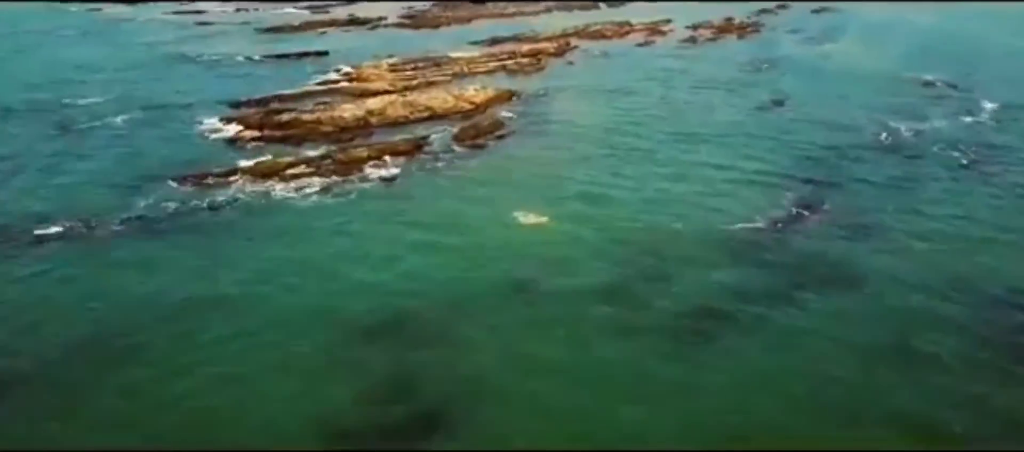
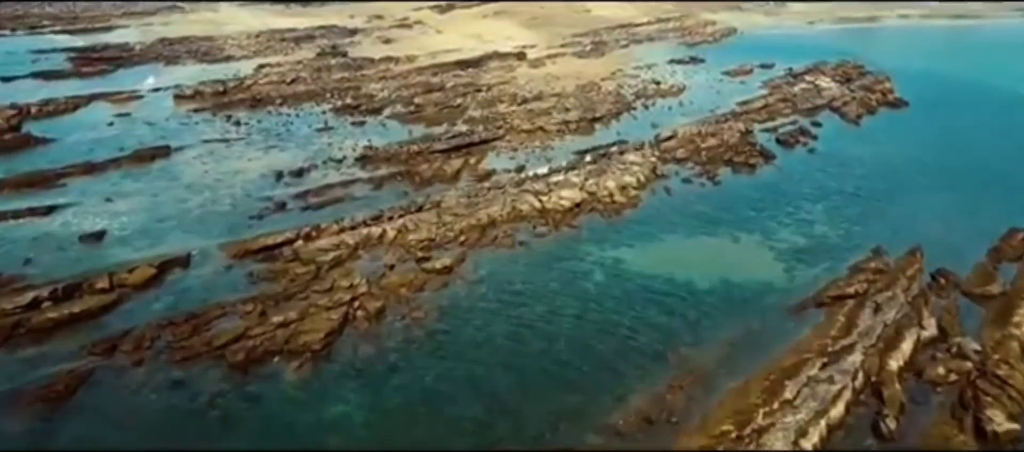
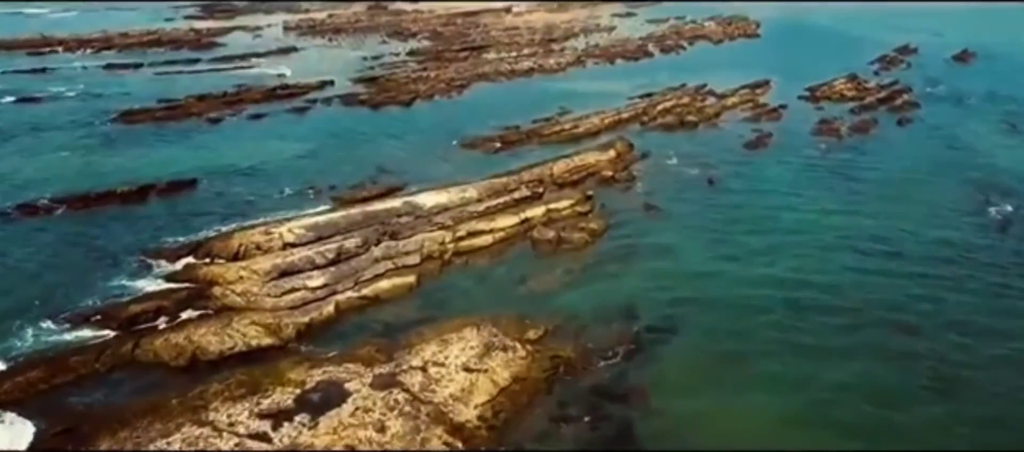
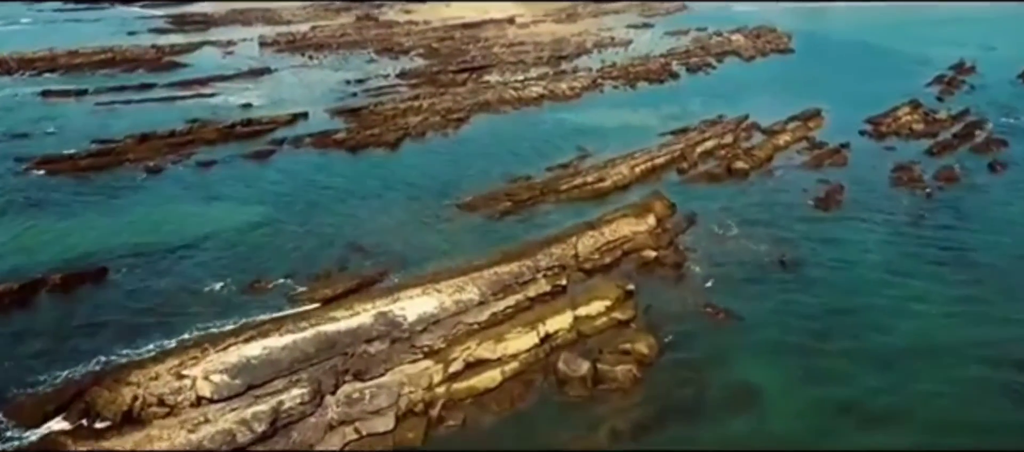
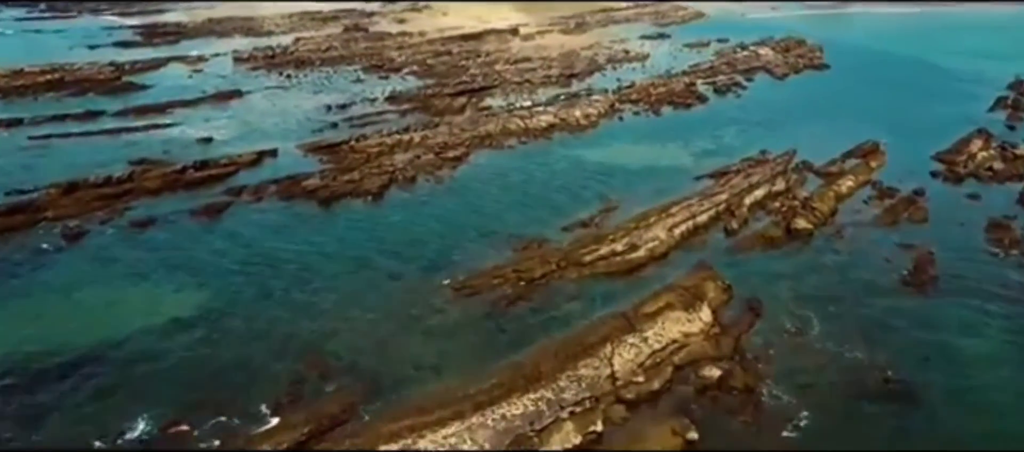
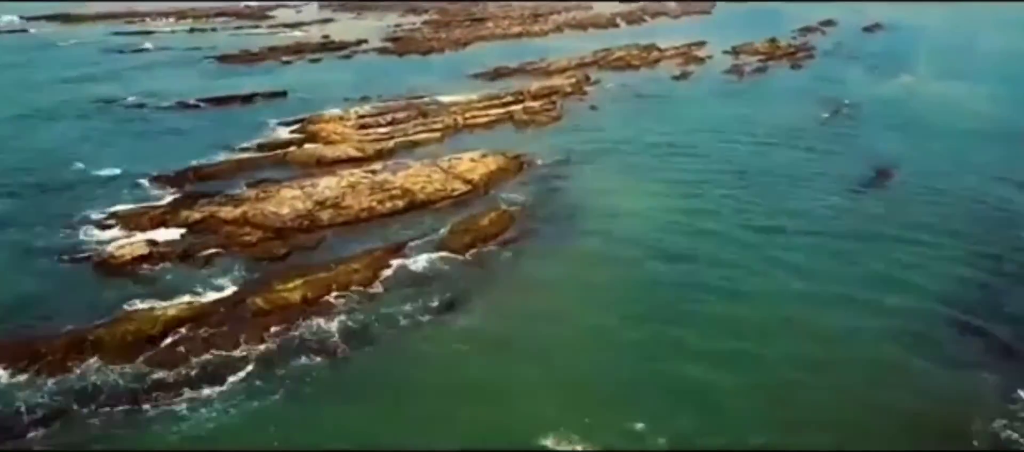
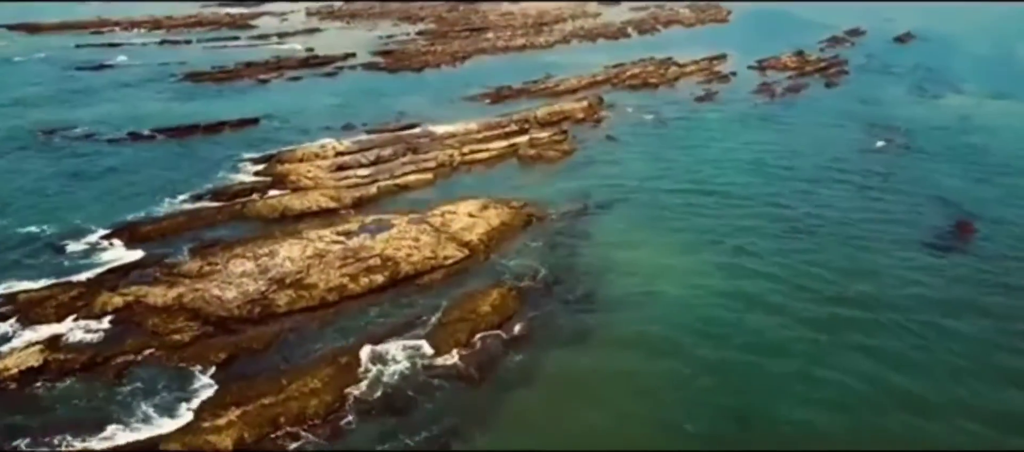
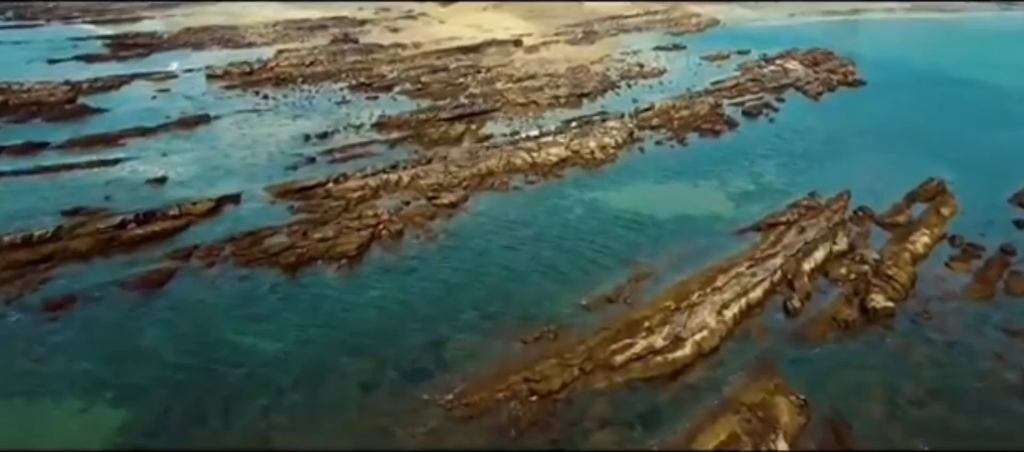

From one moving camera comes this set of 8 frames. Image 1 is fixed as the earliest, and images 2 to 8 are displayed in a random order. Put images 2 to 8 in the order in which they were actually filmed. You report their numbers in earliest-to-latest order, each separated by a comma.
6, 7, 3, 4, 5, 8, 2
